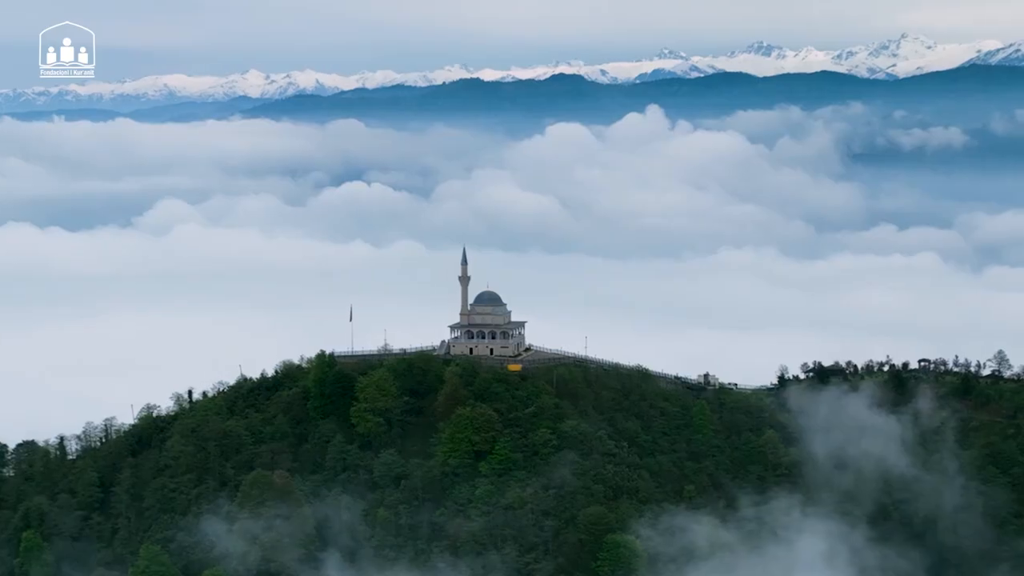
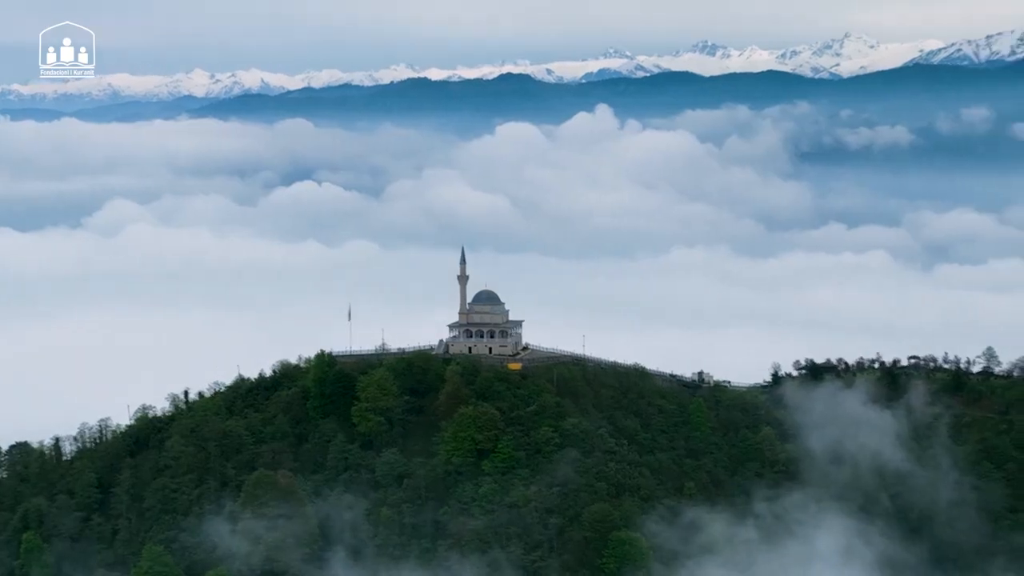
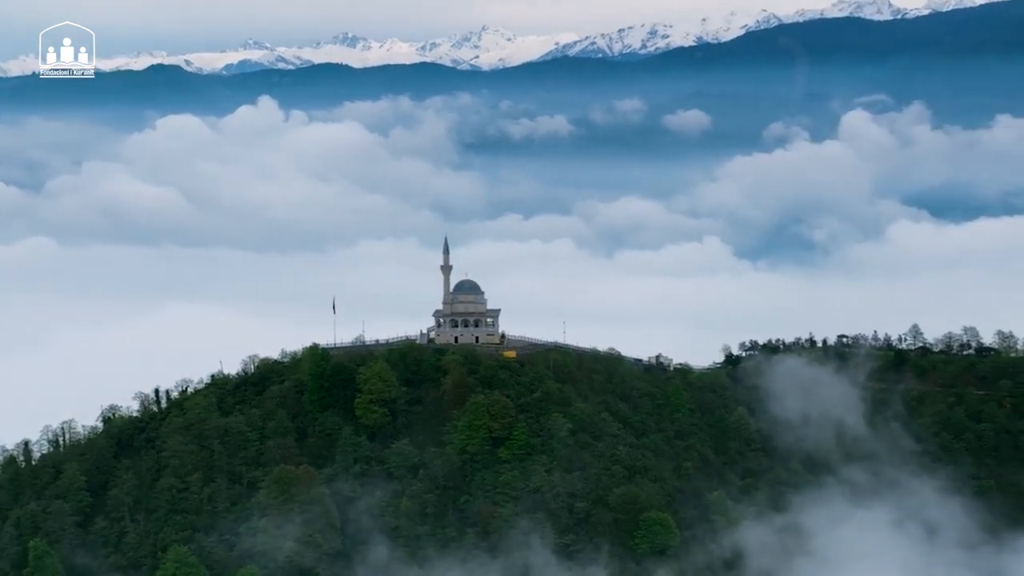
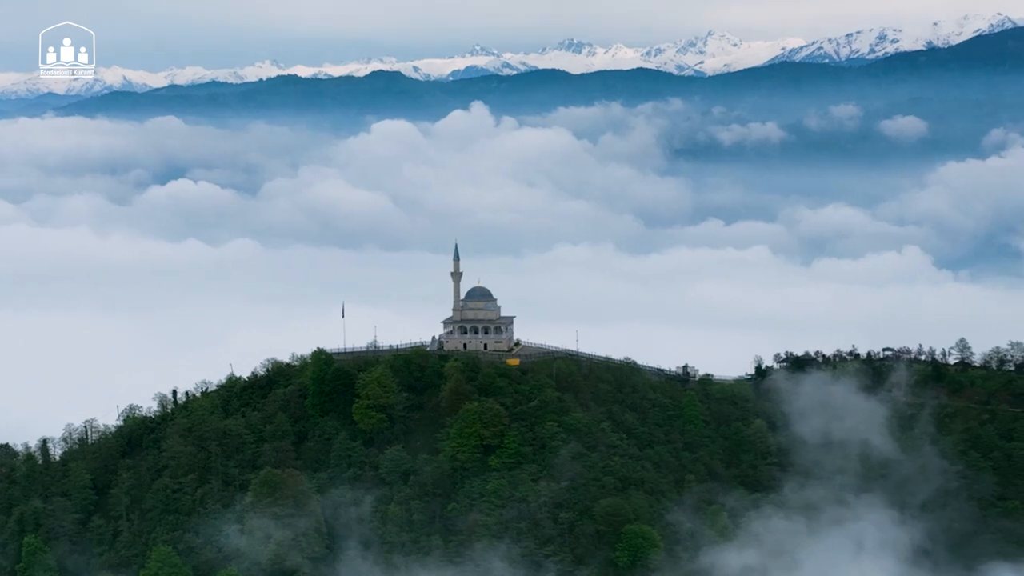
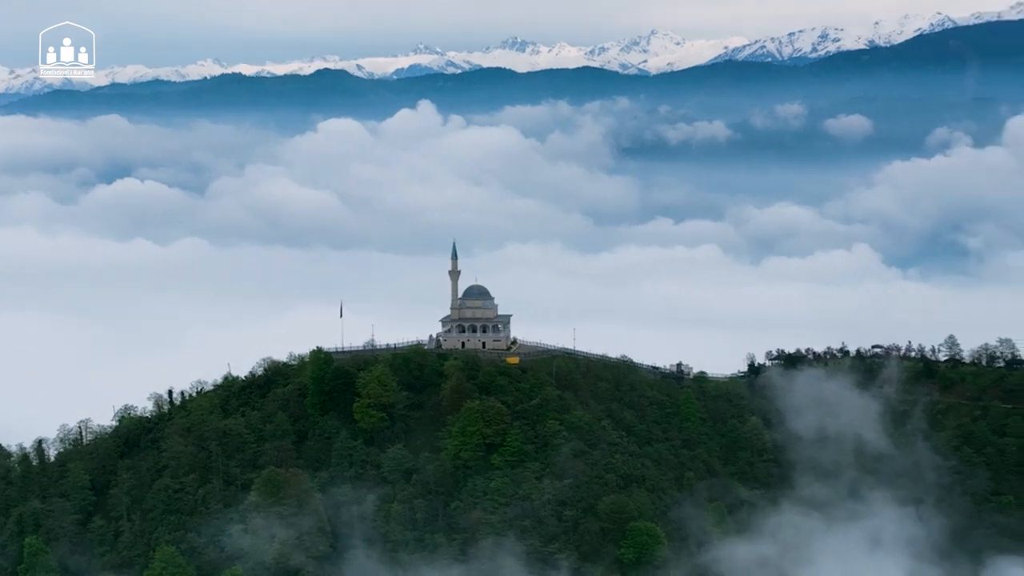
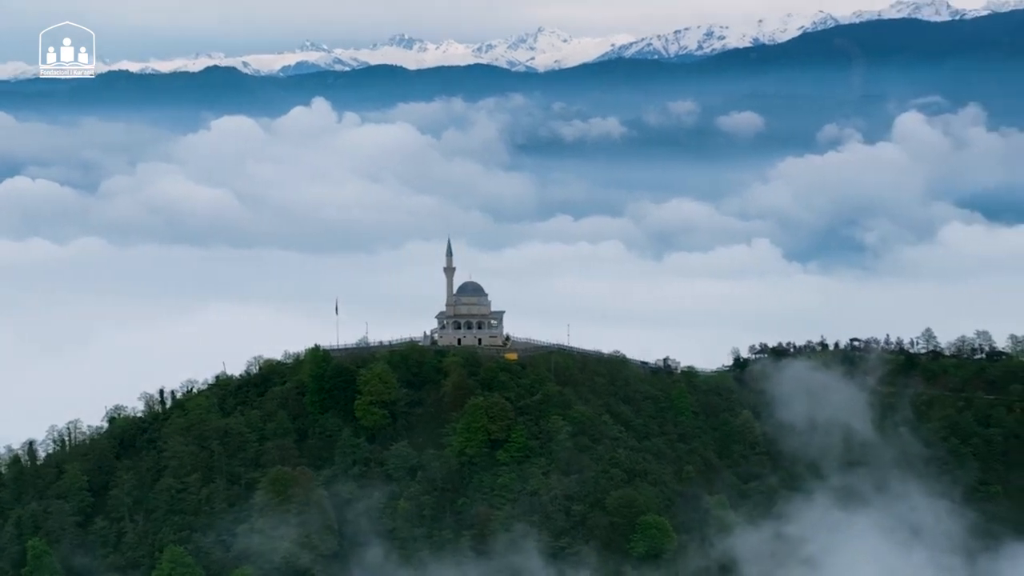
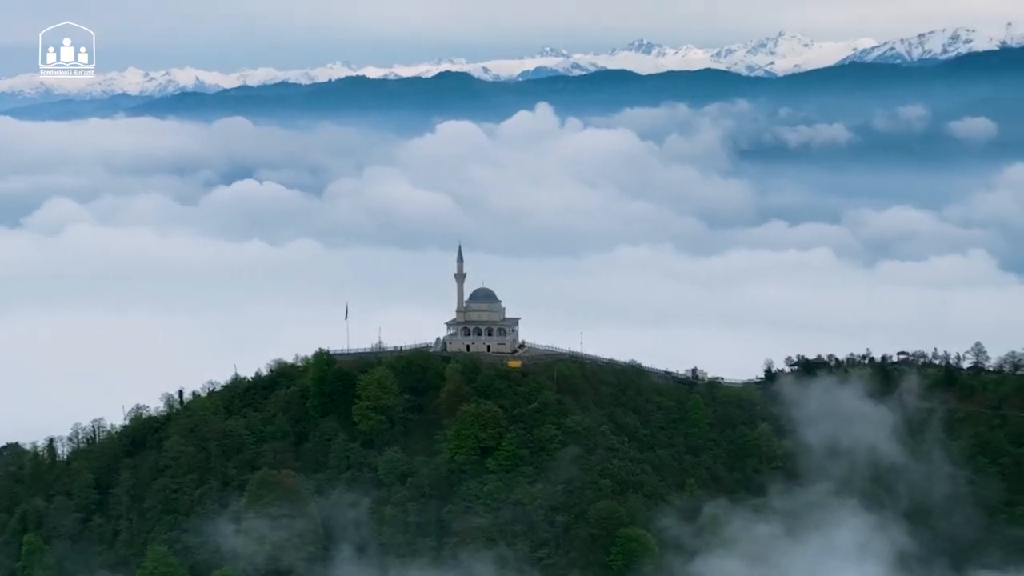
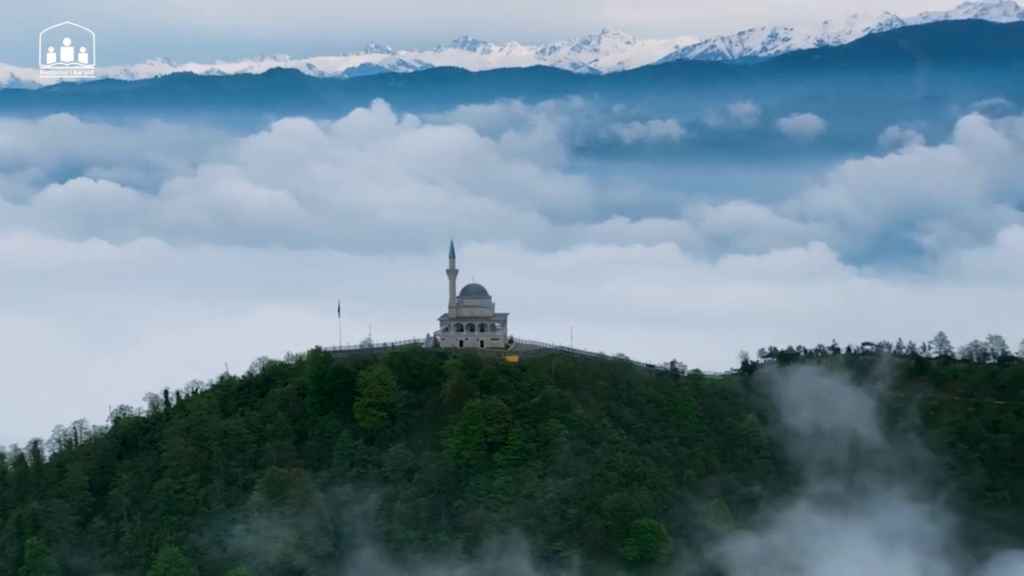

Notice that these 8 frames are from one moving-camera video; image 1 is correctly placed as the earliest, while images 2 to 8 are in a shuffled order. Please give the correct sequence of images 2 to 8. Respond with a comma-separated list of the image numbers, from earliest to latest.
2, 7, 4, 5, 8, 6, 3
